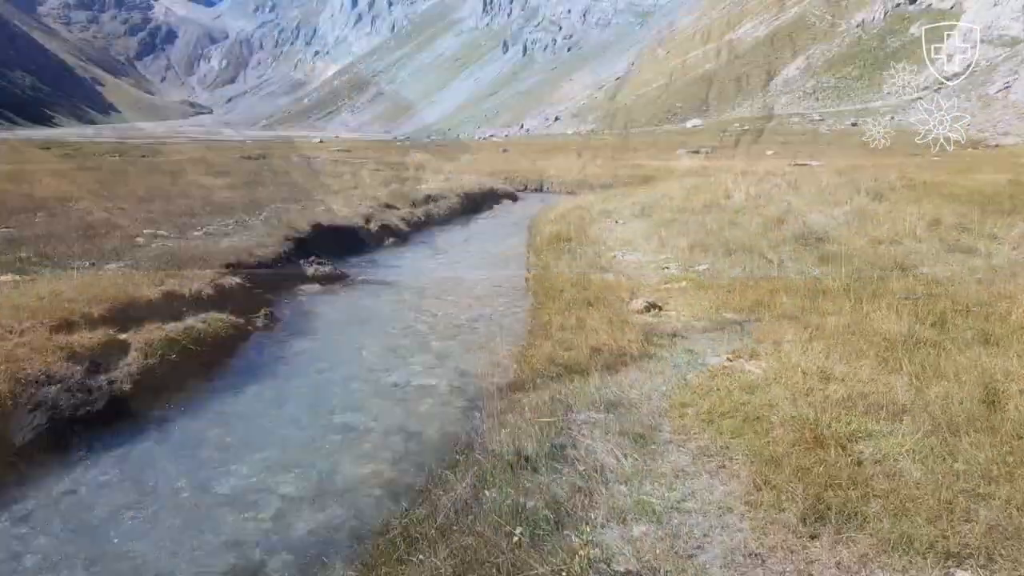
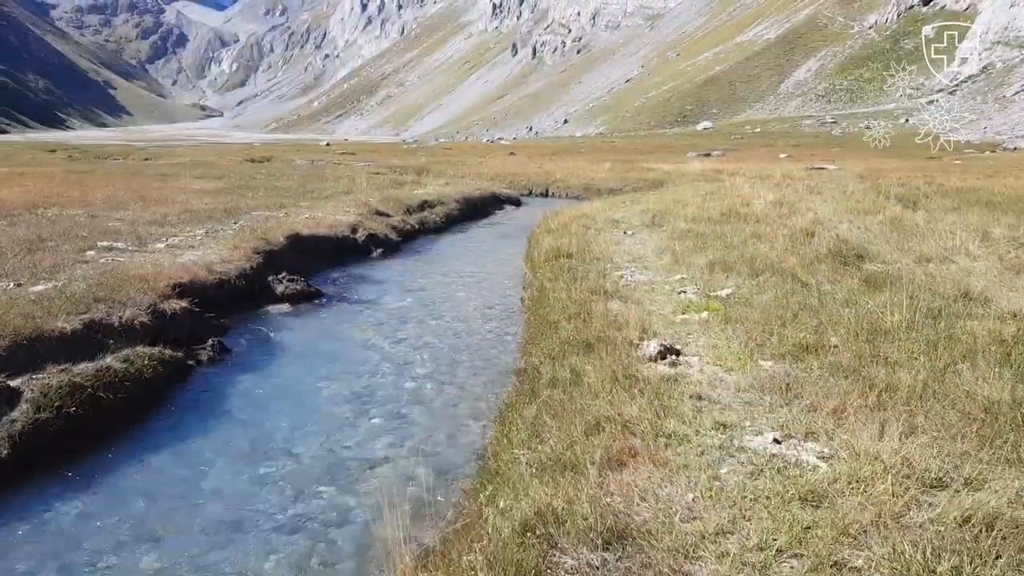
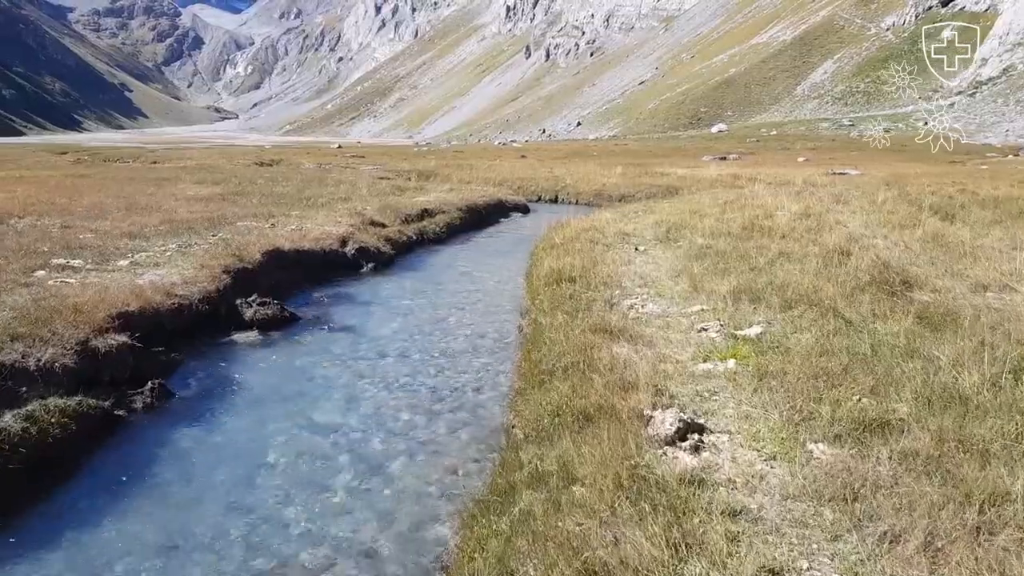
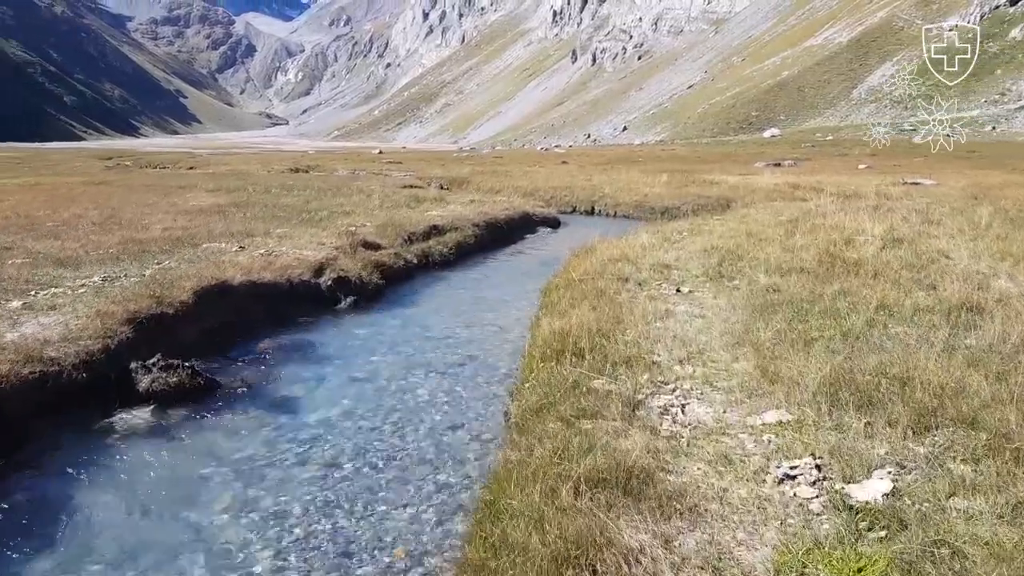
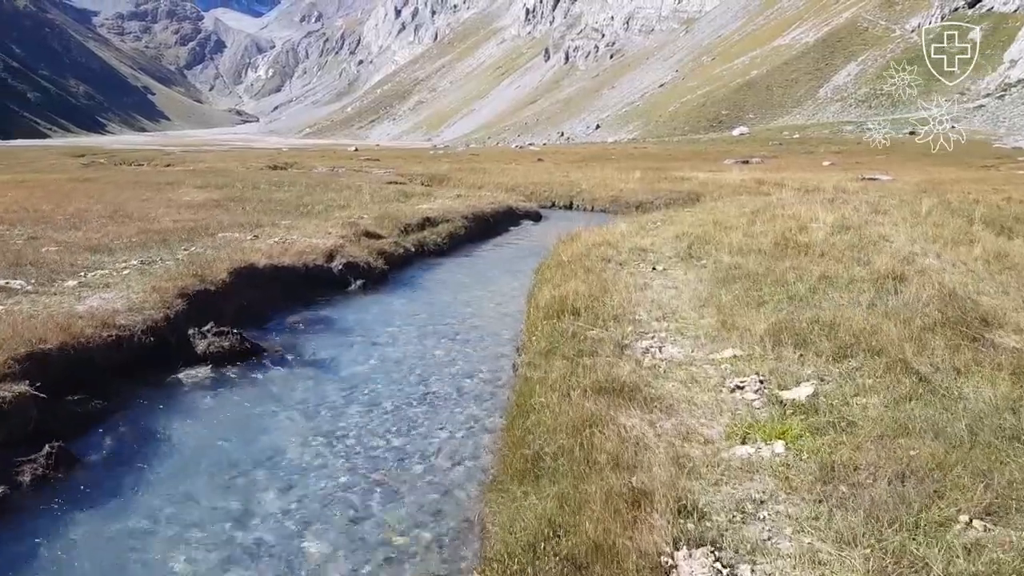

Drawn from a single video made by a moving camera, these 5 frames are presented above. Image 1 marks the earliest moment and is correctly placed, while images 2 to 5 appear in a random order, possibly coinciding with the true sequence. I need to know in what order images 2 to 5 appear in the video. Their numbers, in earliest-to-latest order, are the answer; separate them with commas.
2, 3, 5, 4
